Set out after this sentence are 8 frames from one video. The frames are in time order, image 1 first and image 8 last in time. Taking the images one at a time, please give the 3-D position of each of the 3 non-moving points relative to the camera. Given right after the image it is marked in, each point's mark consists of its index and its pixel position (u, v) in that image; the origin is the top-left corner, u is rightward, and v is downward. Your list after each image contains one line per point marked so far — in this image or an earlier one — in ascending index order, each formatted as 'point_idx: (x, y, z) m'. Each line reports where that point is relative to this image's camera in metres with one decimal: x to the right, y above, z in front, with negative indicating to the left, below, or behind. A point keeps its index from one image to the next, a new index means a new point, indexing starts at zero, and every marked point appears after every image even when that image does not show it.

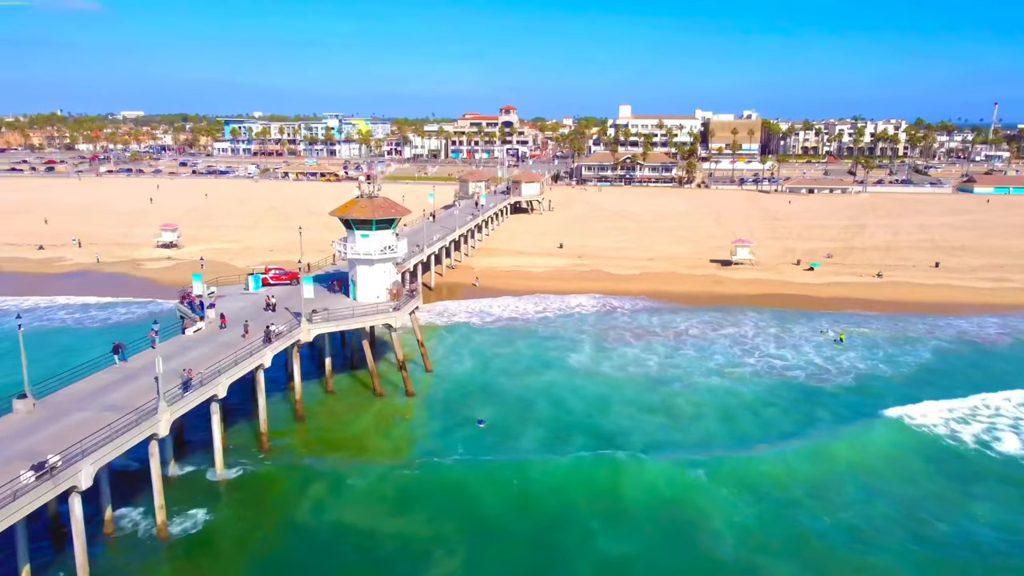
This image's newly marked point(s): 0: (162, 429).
0: (-7.6, -3.0, +17.7) m
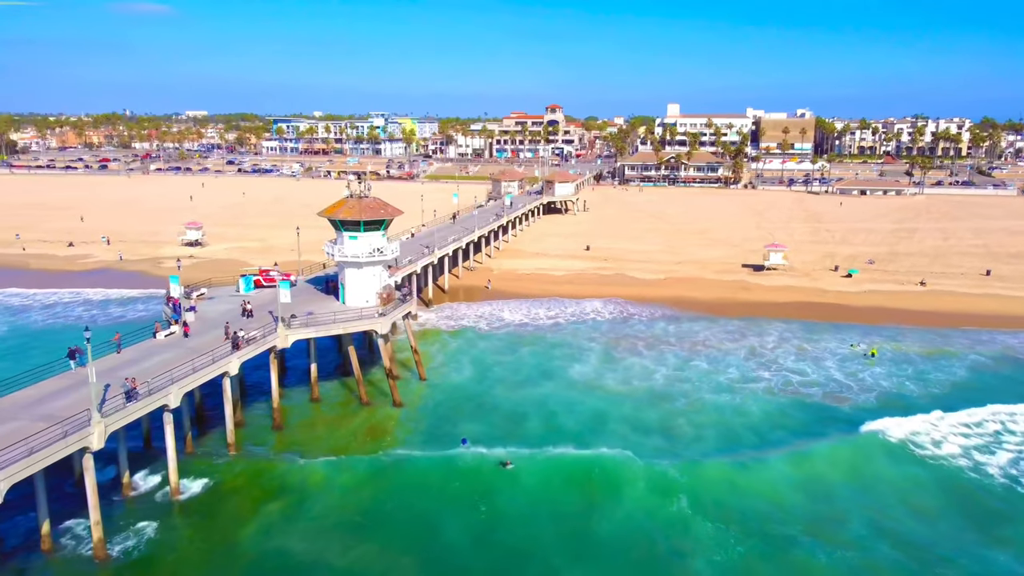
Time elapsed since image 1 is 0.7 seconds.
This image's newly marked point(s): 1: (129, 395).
0: (-8.5, -3.1, +16.6) m
1: (-8.5, -2.3, +17.9) m
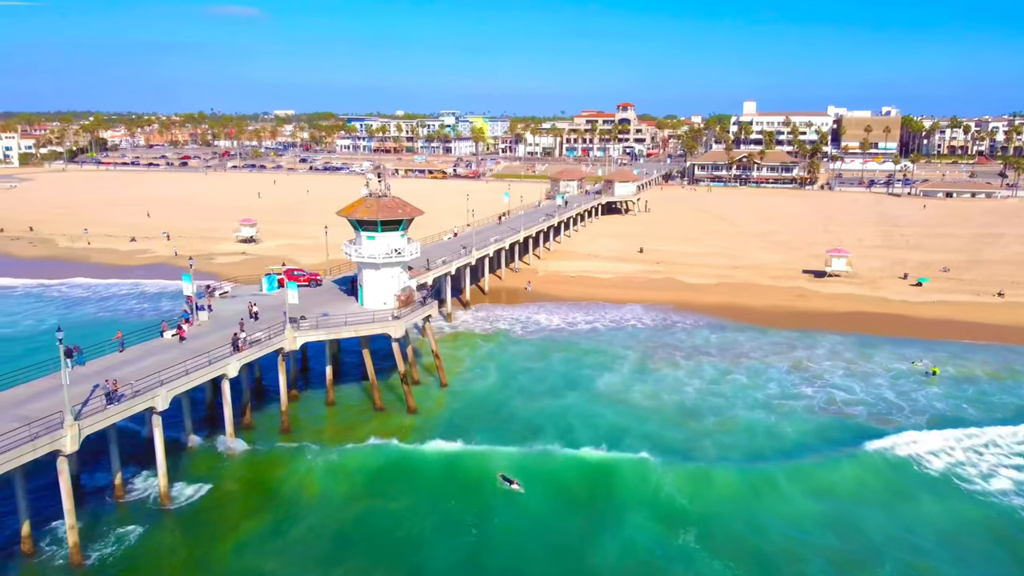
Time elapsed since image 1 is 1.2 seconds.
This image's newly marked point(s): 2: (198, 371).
0: (-8.8, -3.1, +16.2) m
1: (-8.7, -2.3, +17.5) m
2: (-7.6, -2.0, +19.8) m
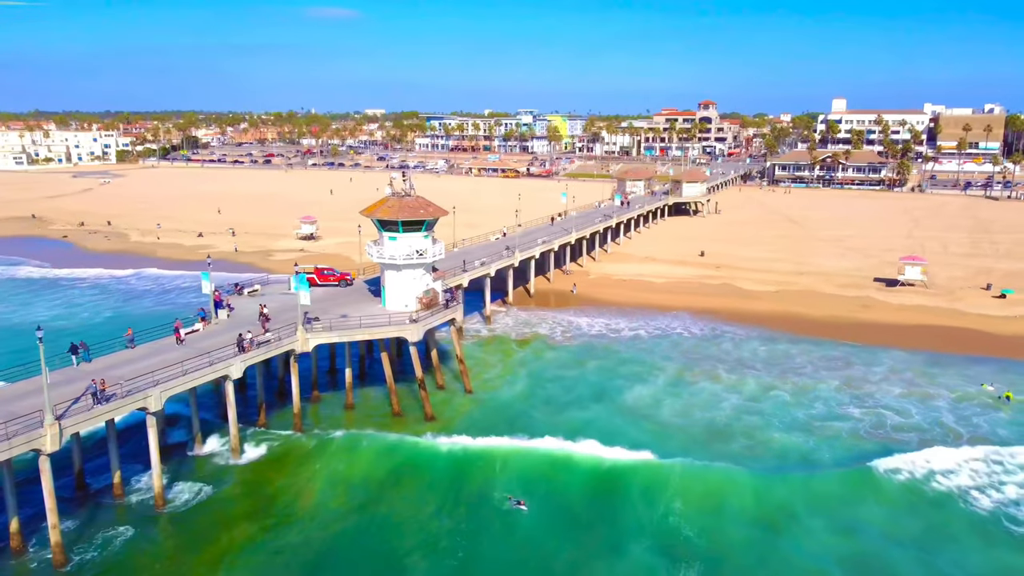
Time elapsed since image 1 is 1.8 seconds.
0: (-9.1, -3.1, +16.0) m
1: (-8.8, -2.2, +17.2) m
2: (-7.5, -2.0, +19.4) m
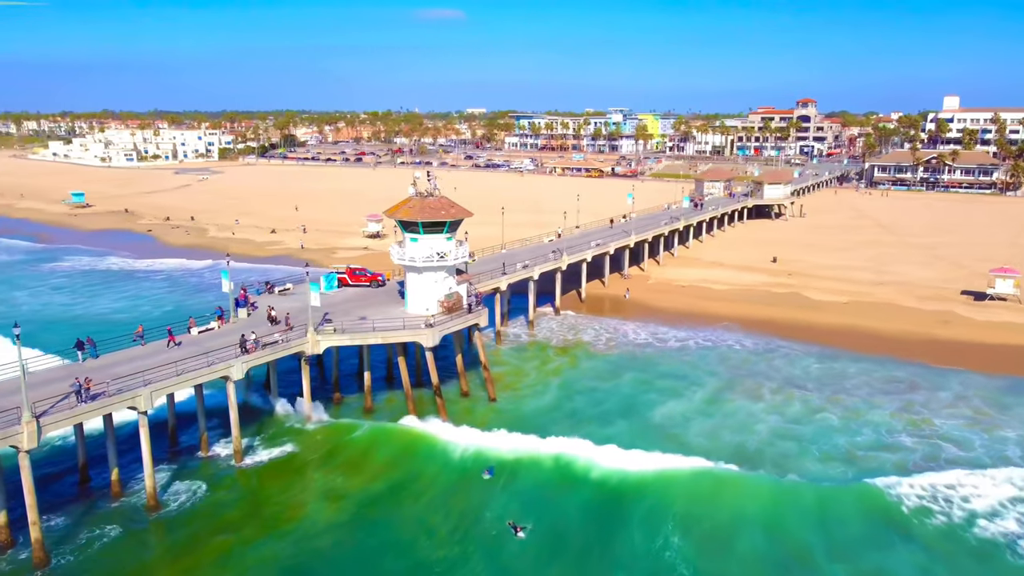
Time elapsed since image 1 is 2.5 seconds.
0: (-9.5, -3.0, +15.9) m
1: (-9.1, -2.2, +17.1) m
2: (-7.5, -2.0, +19.1) m
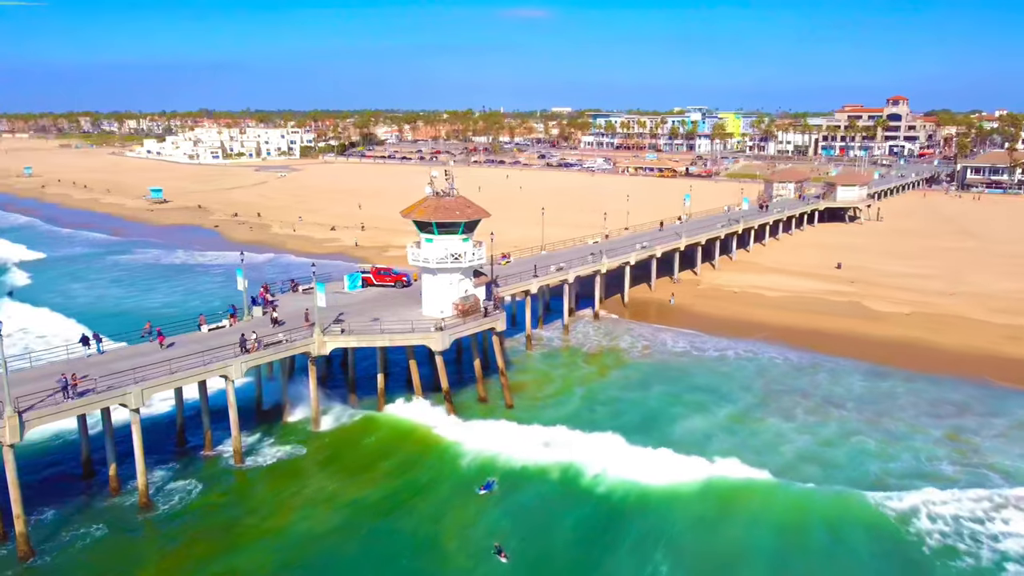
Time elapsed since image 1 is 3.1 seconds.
0: (-10.0, -2.9, +16.0) m
1: (-9.4, -2.1, +17.1) m
2: (-7.6, -1.9, +19.0) m
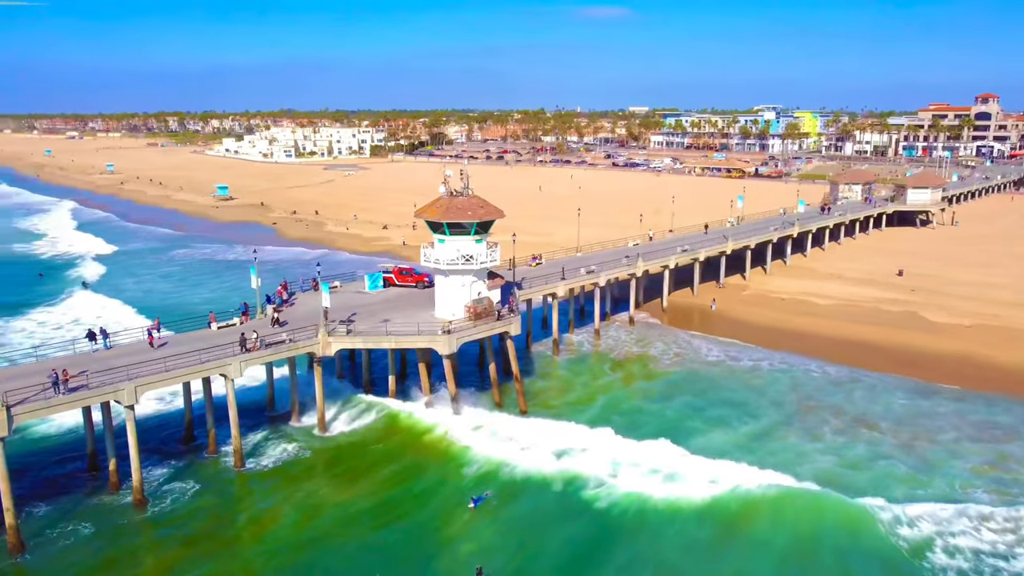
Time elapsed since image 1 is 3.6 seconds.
0: (-10.3, -2.8, +16.1) m
1: (-9.6, -2.1, +17.2) m
2: (-7.7, -1.9, +18.9) m
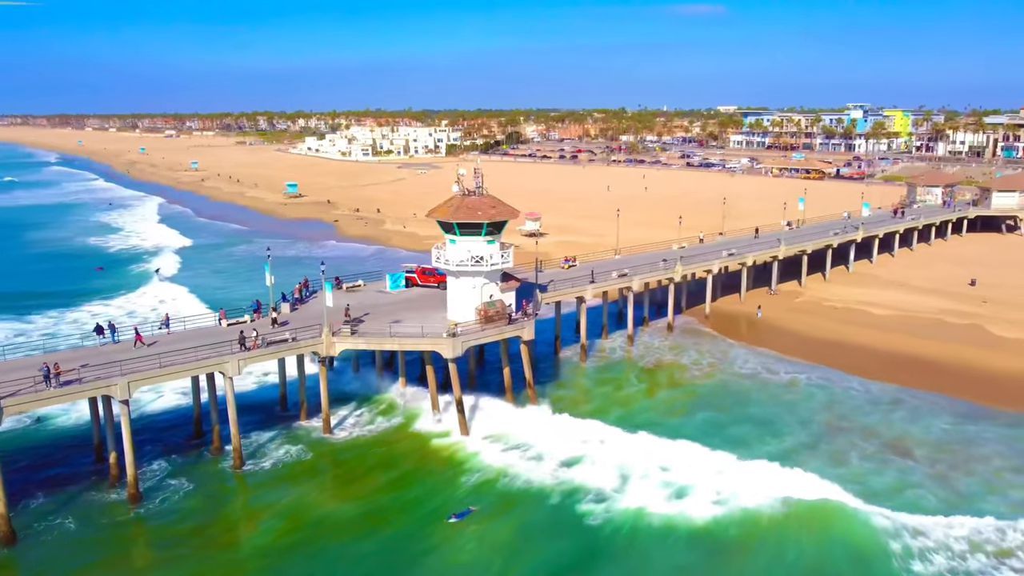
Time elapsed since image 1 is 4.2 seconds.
0: (-10.7, -2.7, +16.4) m
1: (-9.9, -1.9, +17.4) m
2: (-7.8, -1.8, +18.9) m
